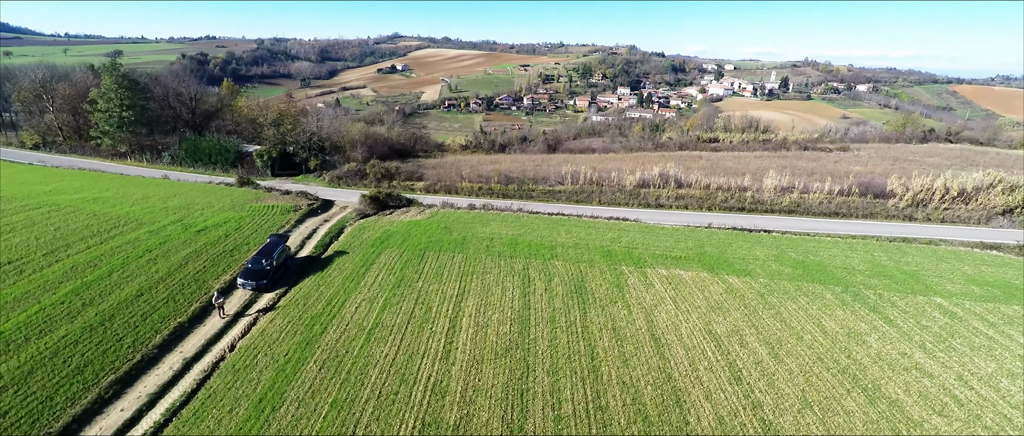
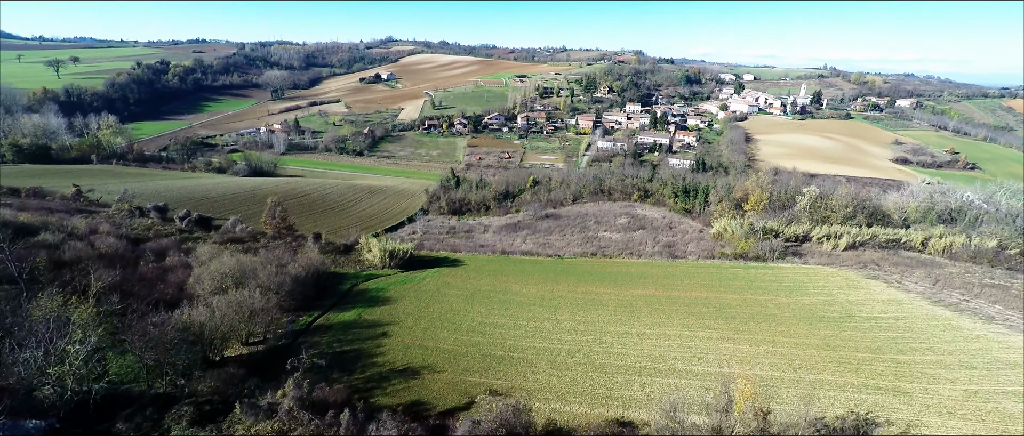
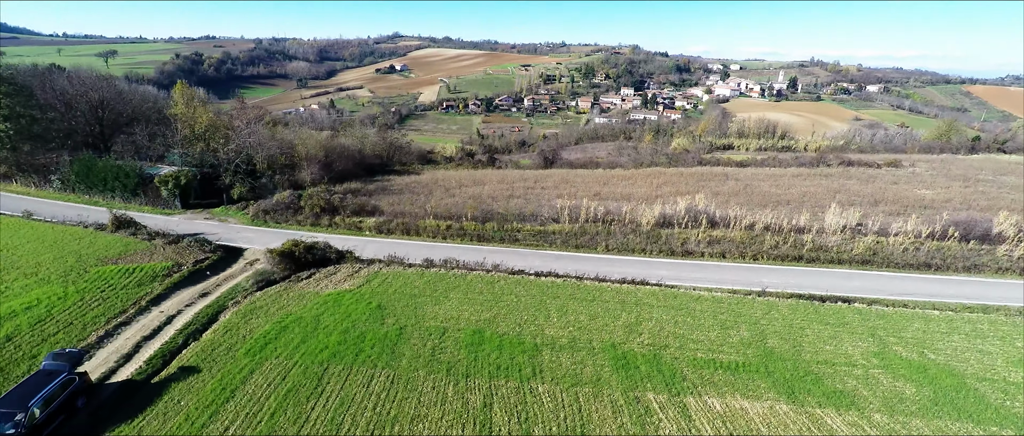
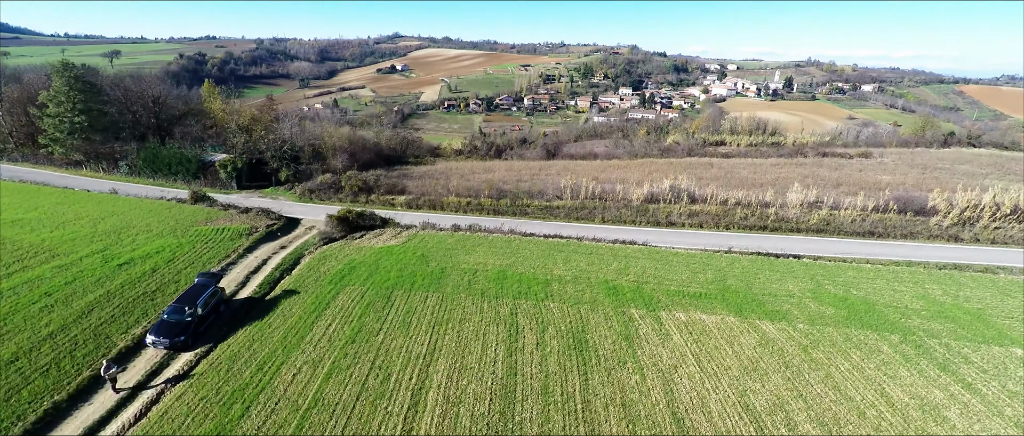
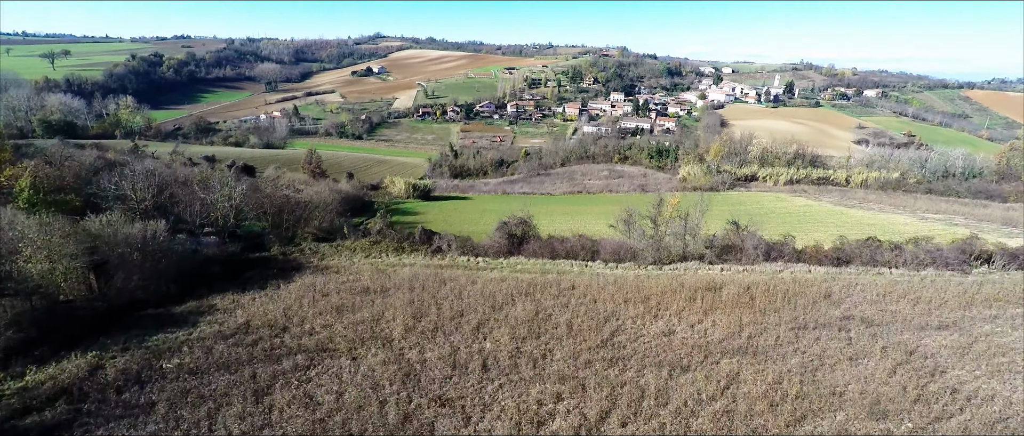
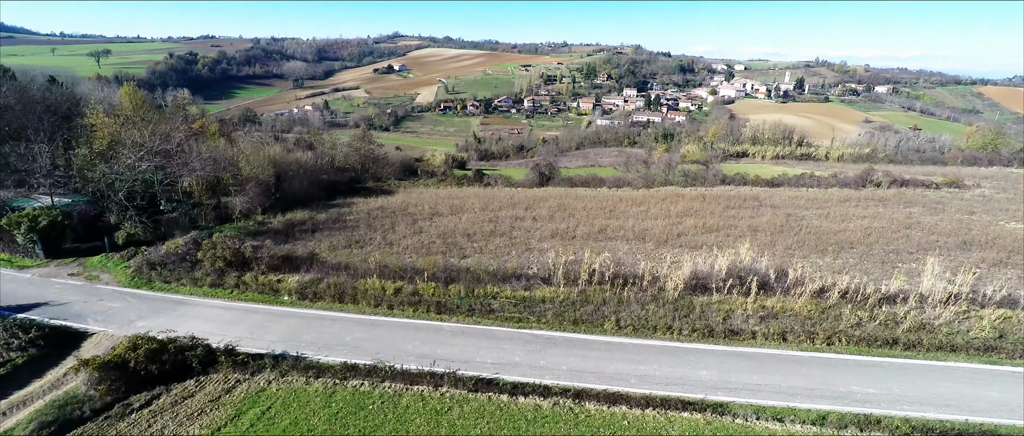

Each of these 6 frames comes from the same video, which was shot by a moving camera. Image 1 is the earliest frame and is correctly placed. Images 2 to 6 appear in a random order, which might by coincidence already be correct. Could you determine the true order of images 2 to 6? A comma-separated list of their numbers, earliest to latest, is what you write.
4, 3, 6, 5, 2
